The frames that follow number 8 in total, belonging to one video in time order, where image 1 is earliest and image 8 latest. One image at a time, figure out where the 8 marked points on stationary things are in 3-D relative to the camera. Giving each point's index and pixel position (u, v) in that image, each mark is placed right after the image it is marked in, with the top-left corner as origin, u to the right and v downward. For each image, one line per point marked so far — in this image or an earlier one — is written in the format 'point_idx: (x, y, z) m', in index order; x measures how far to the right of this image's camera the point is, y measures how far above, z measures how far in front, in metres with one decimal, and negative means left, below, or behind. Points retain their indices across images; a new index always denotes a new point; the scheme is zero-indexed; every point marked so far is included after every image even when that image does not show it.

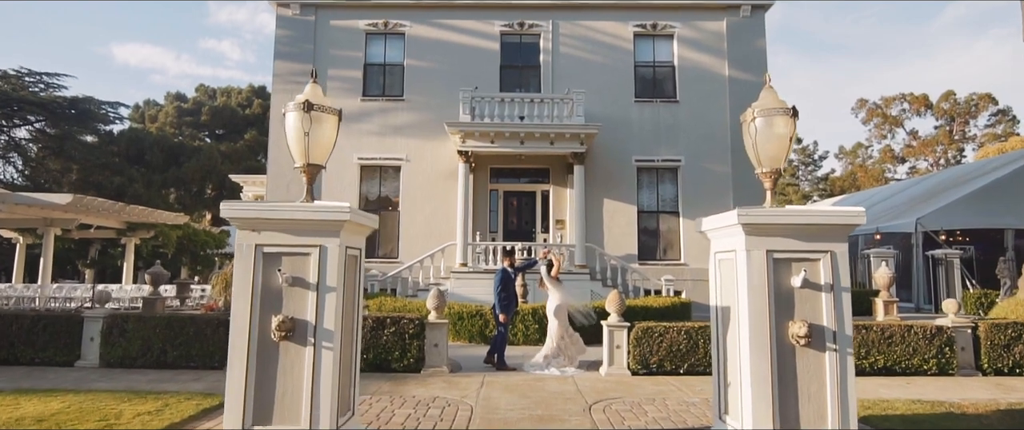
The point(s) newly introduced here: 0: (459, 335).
0: (-0.9, -2.1, +11.3) m
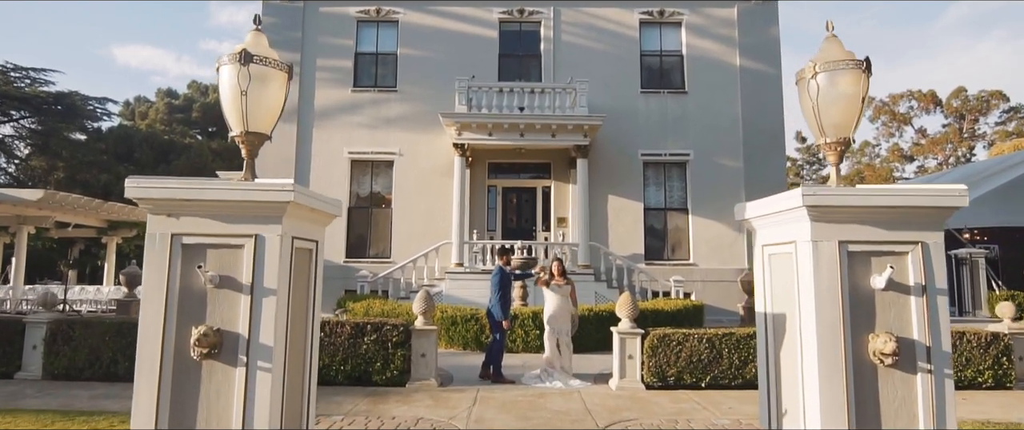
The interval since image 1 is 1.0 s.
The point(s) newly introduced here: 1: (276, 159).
0: (-0.9, -2.0, +10.2) m
1: (-6.2, +1.5, +17.2) m
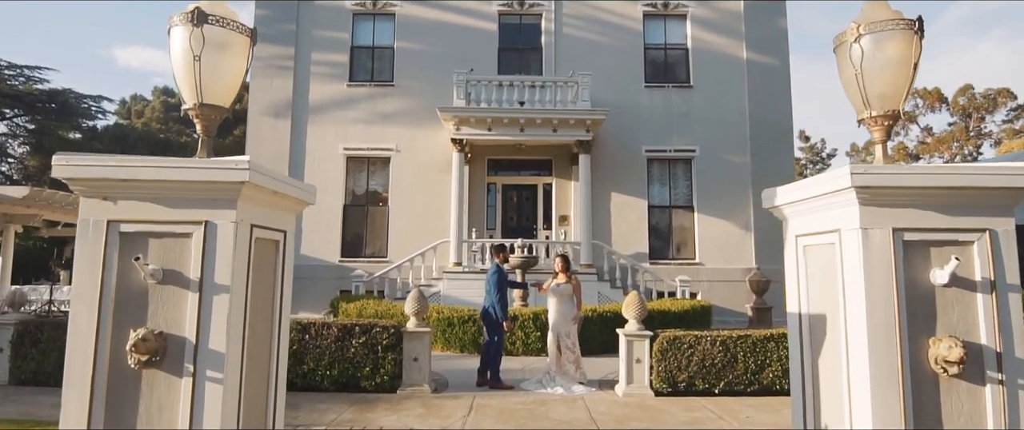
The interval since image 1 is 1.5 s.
0: (-0.9, -1.9, +9.7) m
1: (-6.2, +1.5, +16.8) m
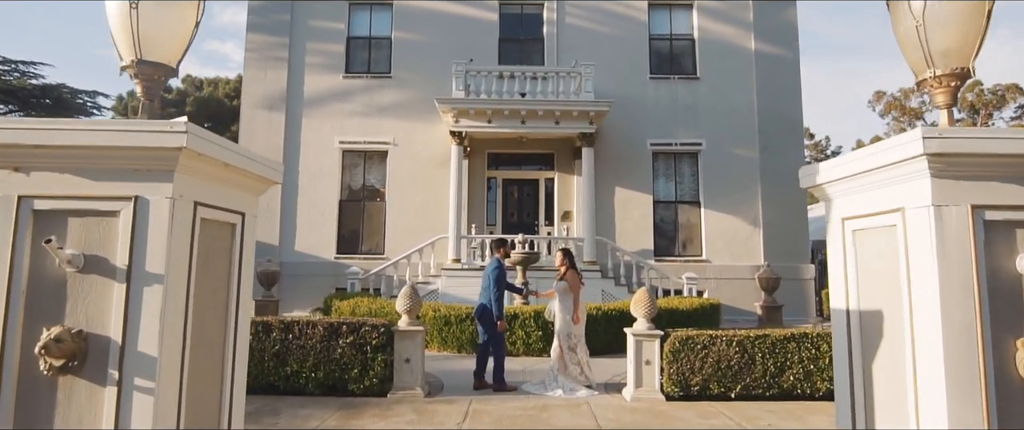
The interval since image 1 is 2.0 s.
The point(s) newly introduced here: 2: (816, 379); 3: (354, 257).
0: (-0.9, -1.8, +9.3) m
1: (-6.2, +1.6, +16.3) m
2: (+2.8, -1.5, +6.2) m
3: (-3.8, -1.0, +15.9) m
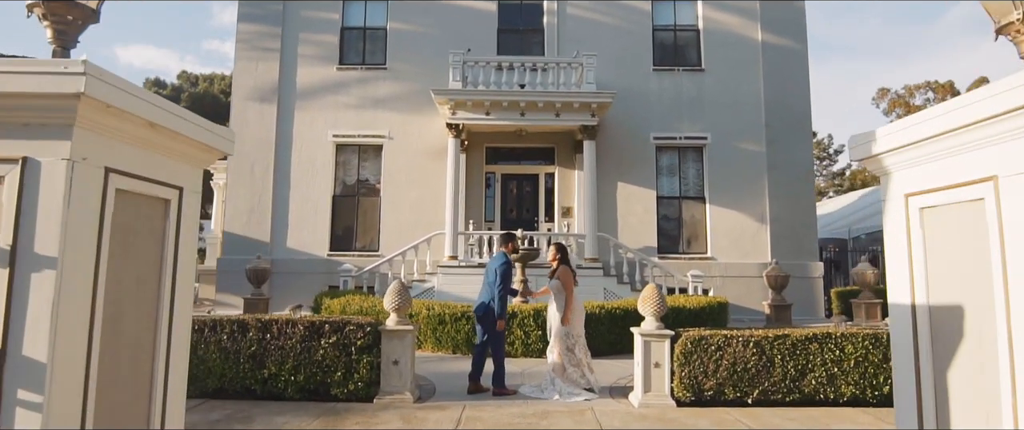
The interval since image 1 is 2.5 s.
0: (-1.0, -1.7, +8.8) m
1: (-6.2, +1.7, +15.8) m
2: (+2.8, -1.4, +5.7) m
3: (-3.9, -0.9, +15.4) m
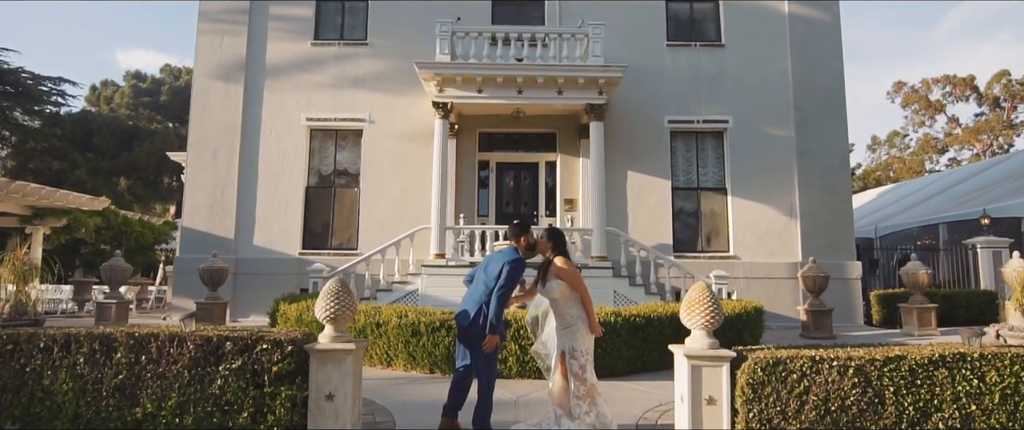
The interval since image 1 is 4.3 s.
0: (-1.0, -1.5, +6.9) m
1: (-6.3, +1.9, +14.0) m
2: (+2.7, -1.3, +3.9) m
3: (-3.9, -0.8, +13.6) m
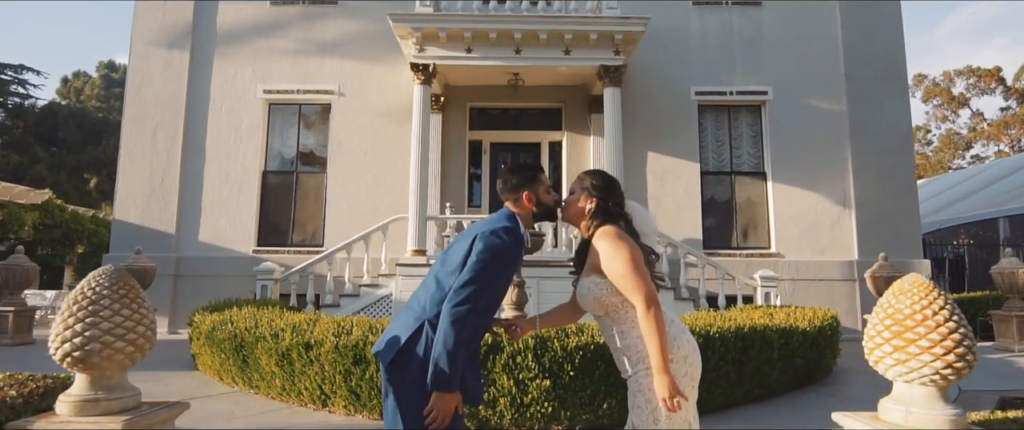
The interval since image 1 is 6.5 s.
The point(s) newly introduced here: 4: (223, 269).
0: (-1.1, -1.3, +4.7) m
1: (-6.3, +2.0, +11.7) m
2: (+2.7, -1.0, +1.6) m
3: (-4.0, -0.6, +11.3) m
4: (-5.0, -0.9, +11.3) m
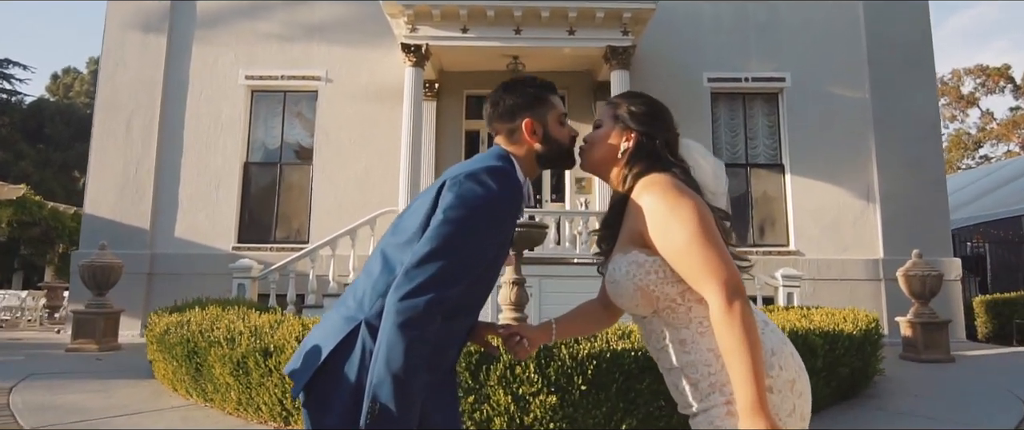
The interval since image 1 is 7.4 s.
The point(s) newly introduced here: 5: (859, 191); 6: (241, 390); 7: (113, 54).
0: (-1.1, -1.2, +3.9) m
1: (-6.3, +2.1, +10.9) m
2: (+2.7, -0.9, +0.8) m
3: (-4.0, -0.5, +10.6) m
4: (-5.0, -0.8, +10.5) m
5: (+5.5, +0.4, +10.5) m
6: (-1.8, -1.2, +4.4) m
7: (-6.7, +2.7, +11.1) m
